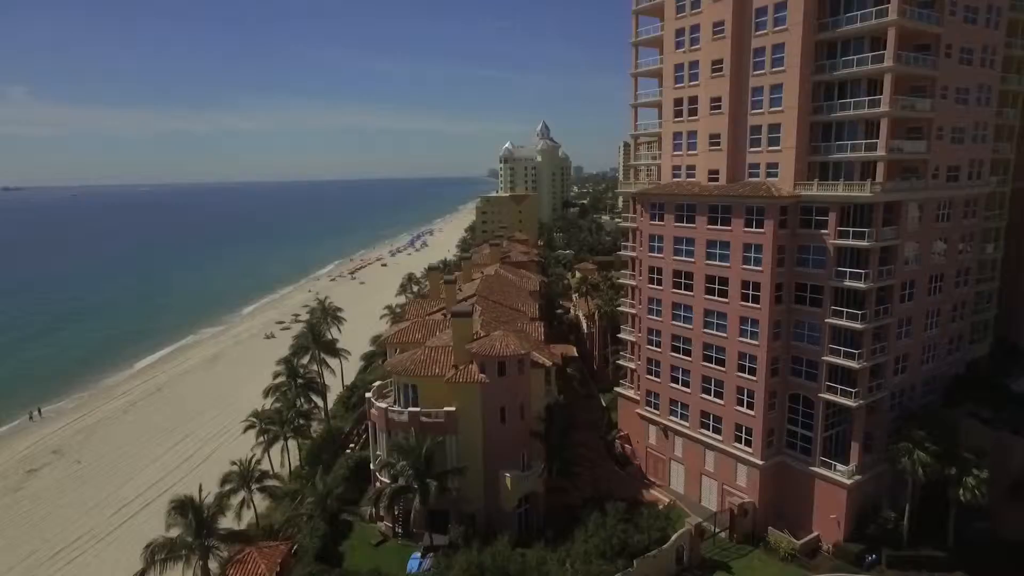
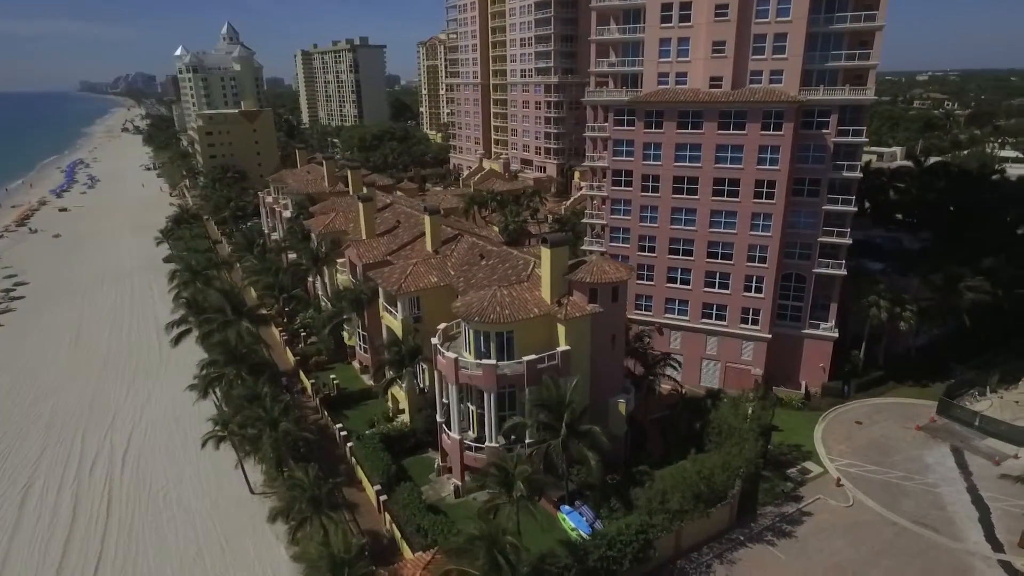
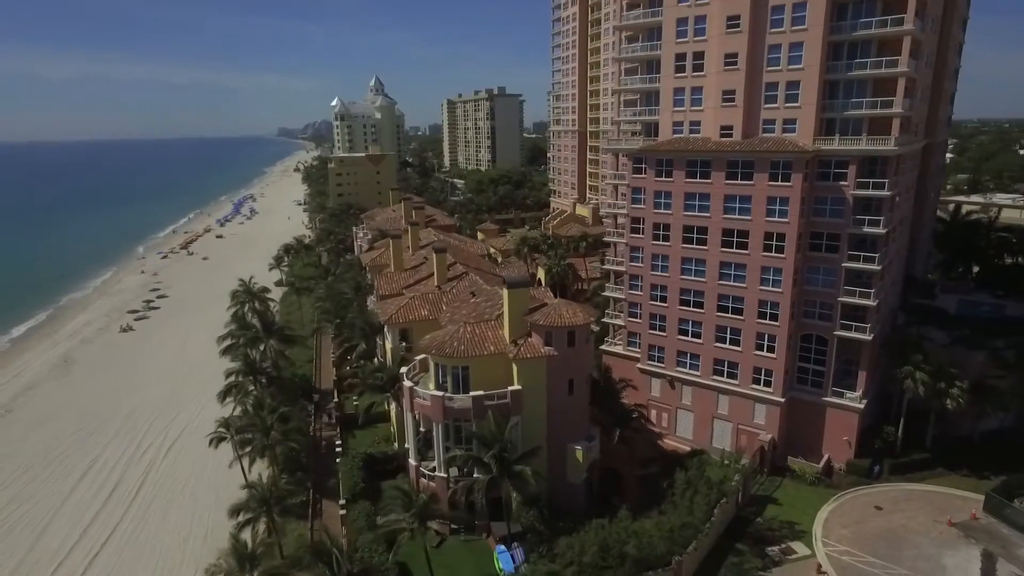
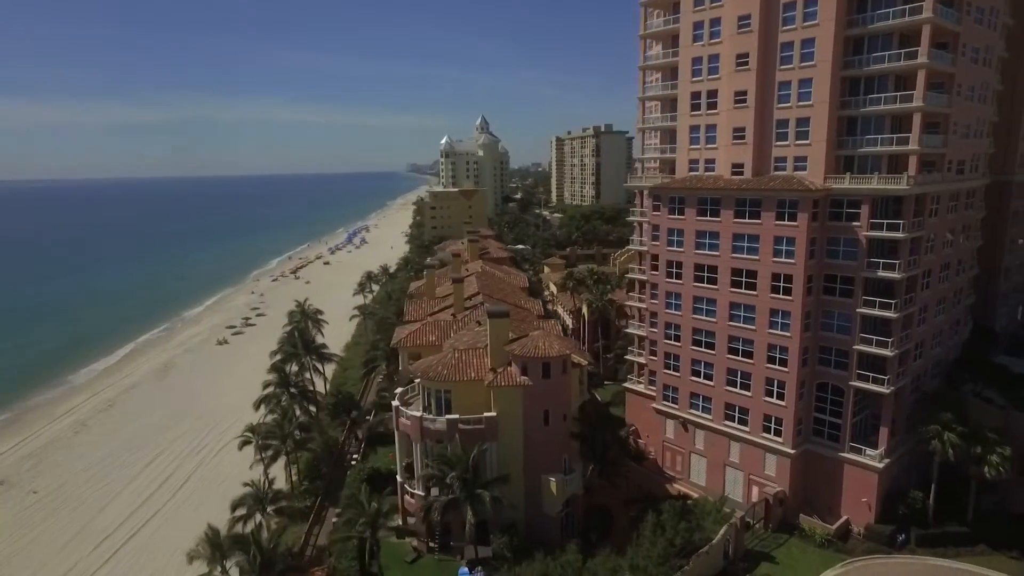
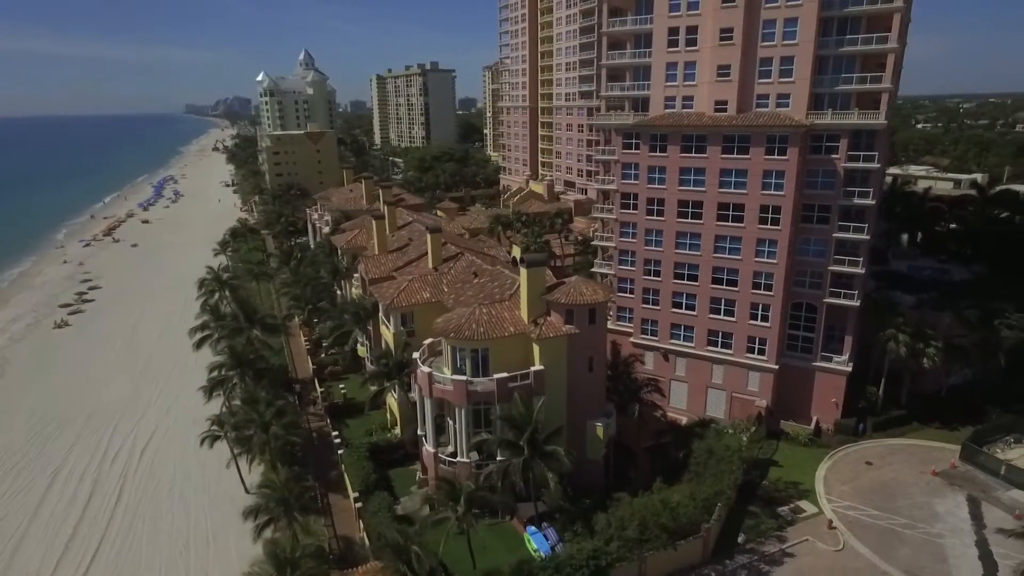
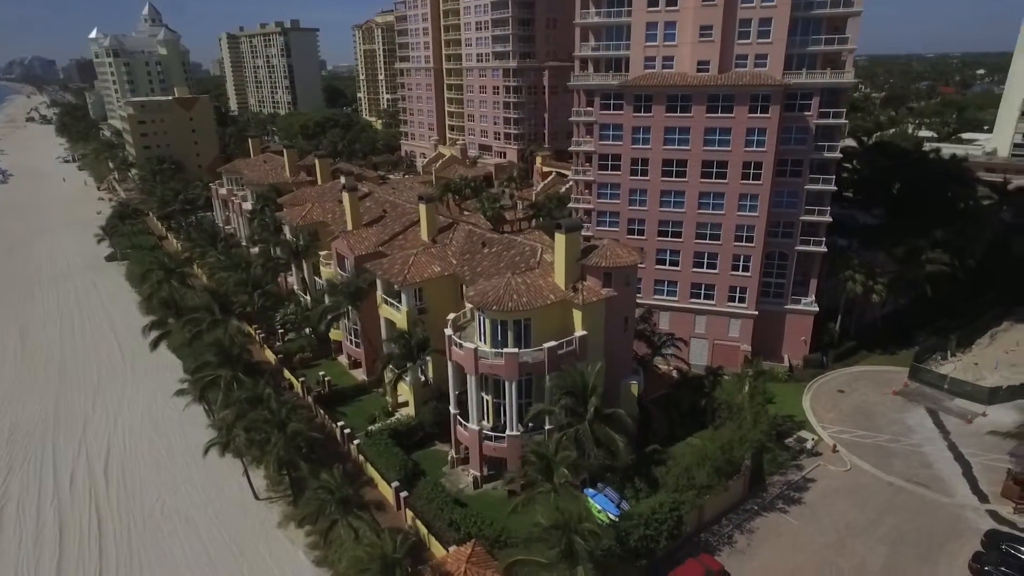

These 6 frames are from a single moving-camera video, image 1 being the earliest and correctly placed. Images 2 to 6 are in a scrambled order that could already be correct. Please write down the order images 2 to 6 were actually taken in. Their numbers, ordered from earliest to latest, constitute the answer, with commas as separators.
4, 3, 5, 2, 6
